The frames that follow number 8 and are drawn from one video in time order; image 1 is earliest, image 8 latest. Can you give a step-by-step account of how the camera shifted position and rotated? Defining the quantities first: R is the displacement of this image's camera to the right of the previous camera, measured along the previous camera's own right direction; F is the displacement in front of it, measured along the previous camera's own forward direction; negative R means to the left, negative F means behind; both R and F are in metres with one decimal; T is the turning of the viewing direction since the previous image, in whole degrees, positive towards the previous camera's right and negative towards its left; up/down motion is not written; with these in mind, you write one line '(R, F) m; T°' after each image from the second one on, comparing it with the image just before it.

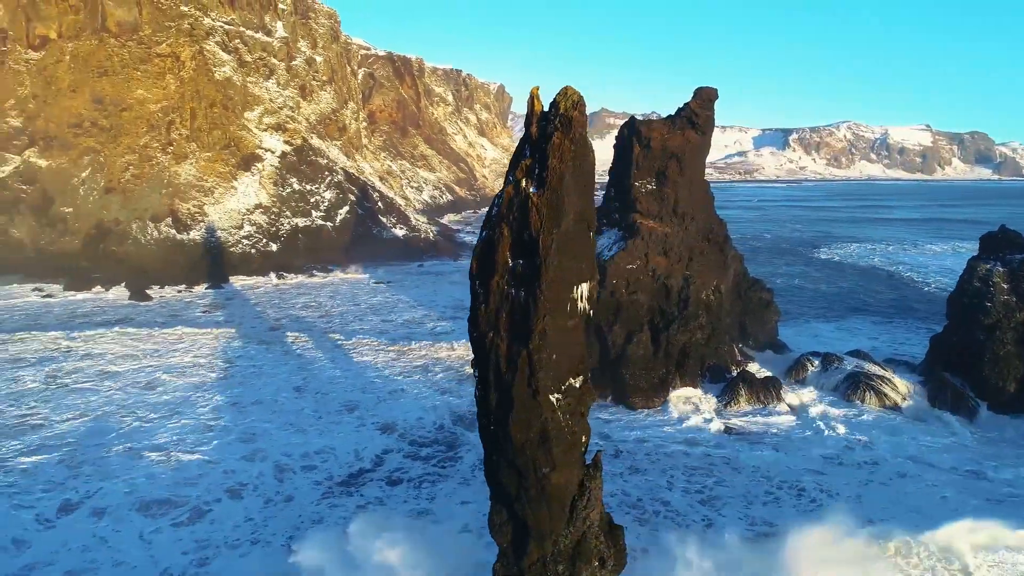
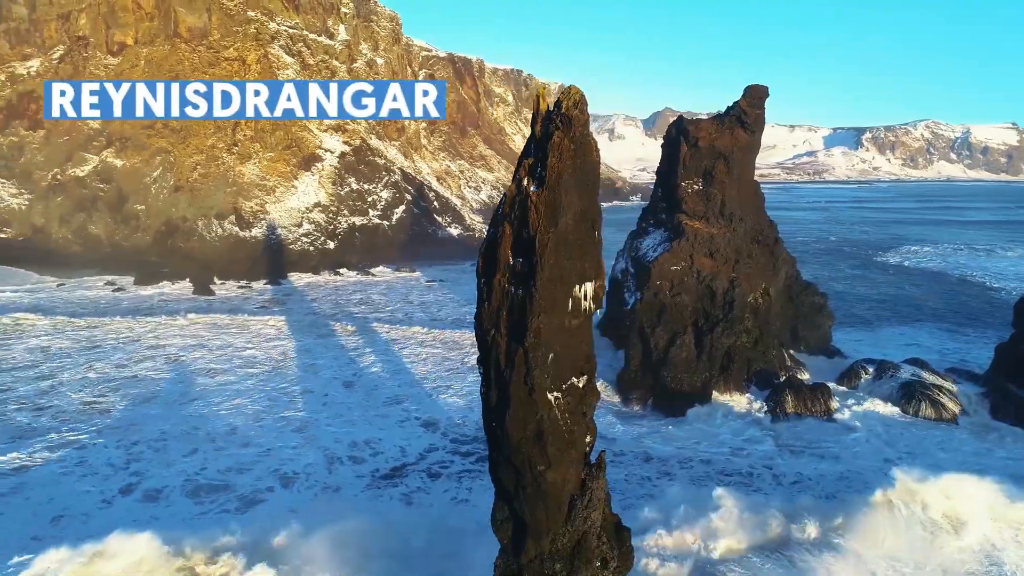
(+0.3, 0.0) m; -5°
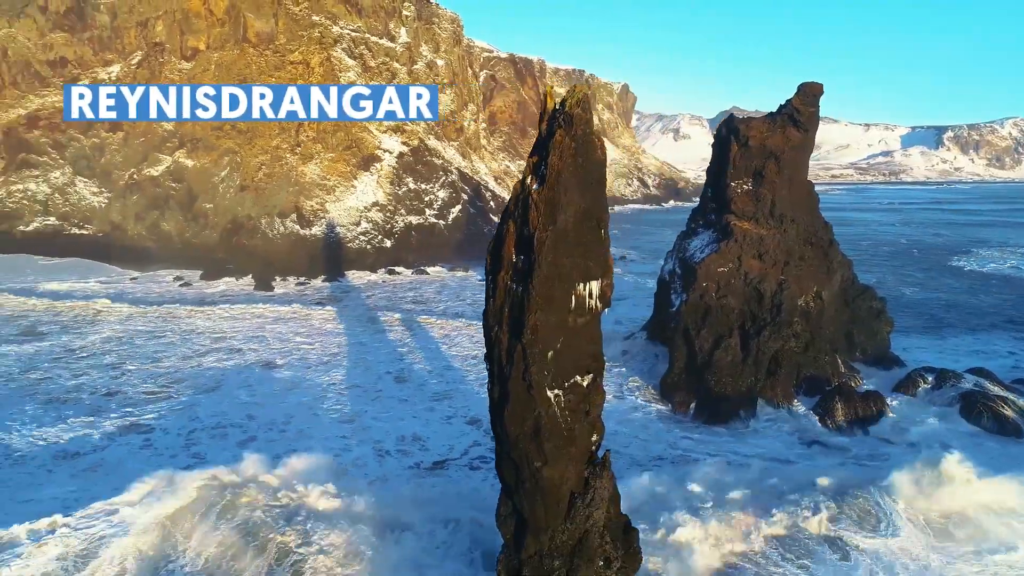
(+0.3, 0.0) m; -5°
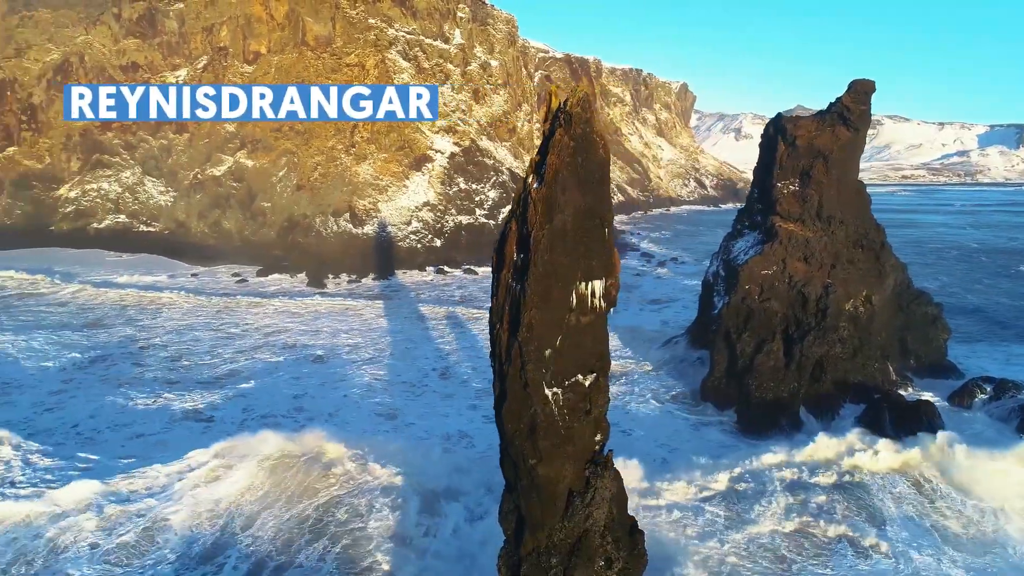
(+0.3, 0.0) m; -4°
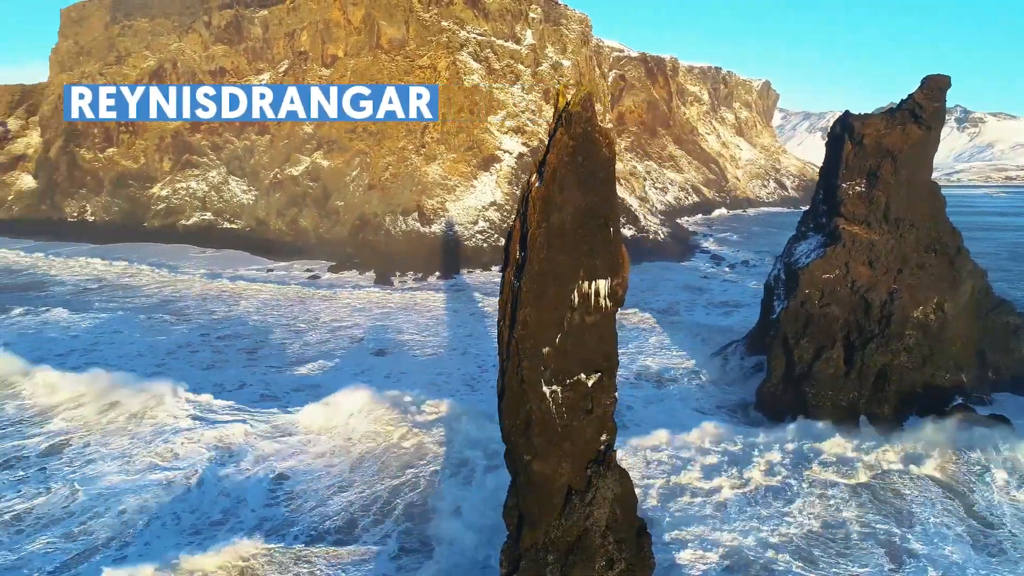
(+0.4, 0.0) m; -6°
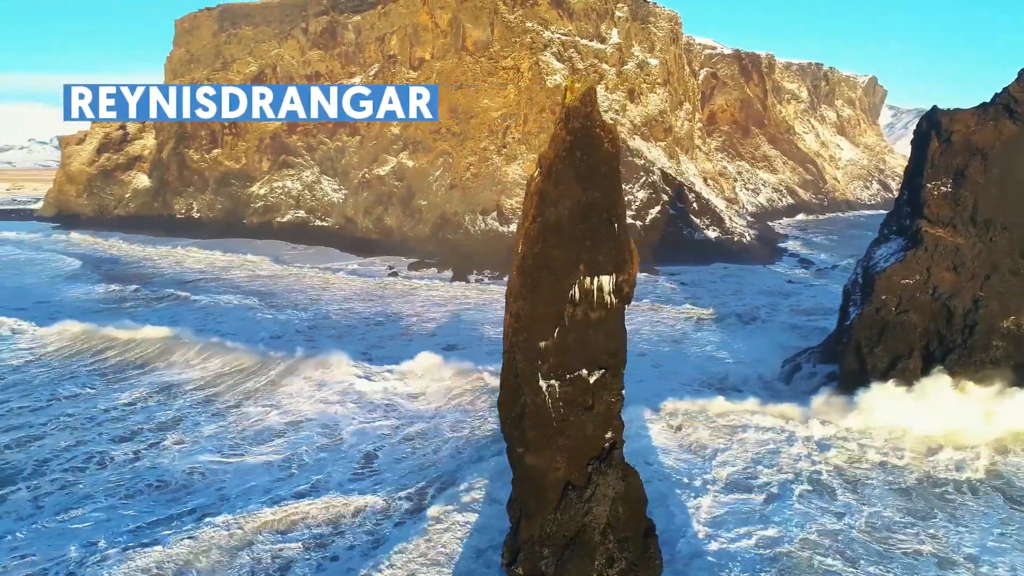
(+0.5, 0.0) m; -7°
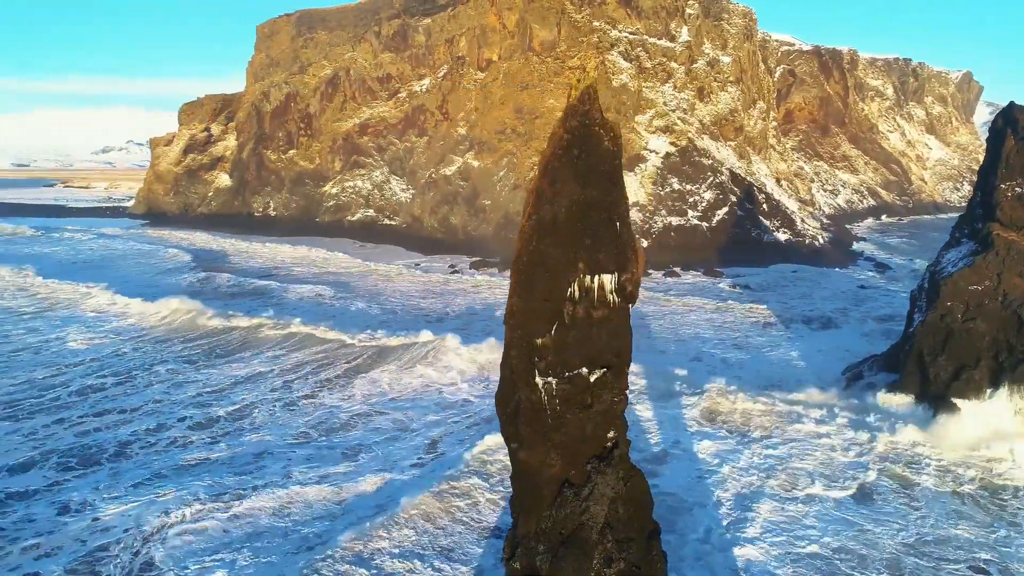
(+0.4, 0.0) m; -6°
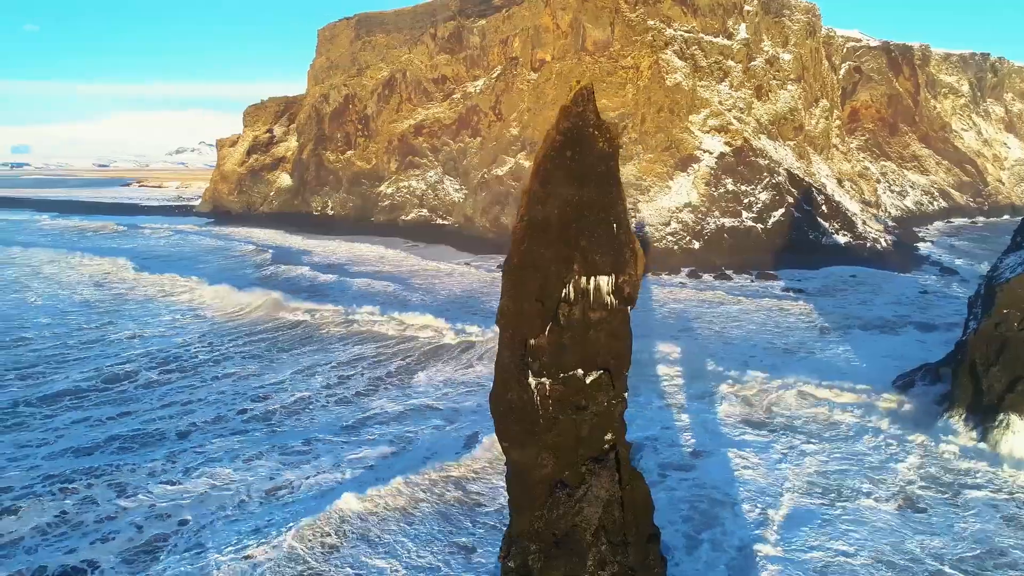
(+0.3, 0.0) m; -5°
